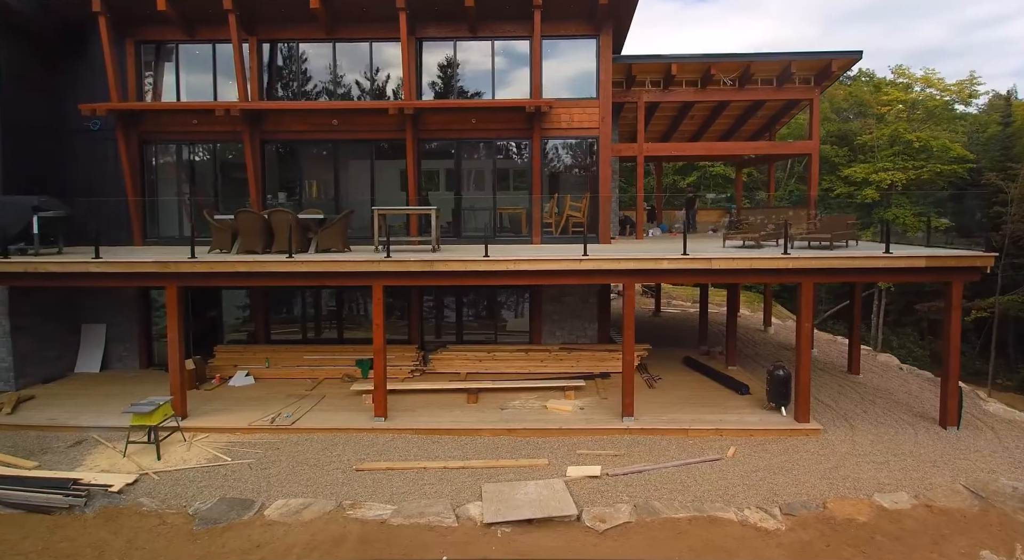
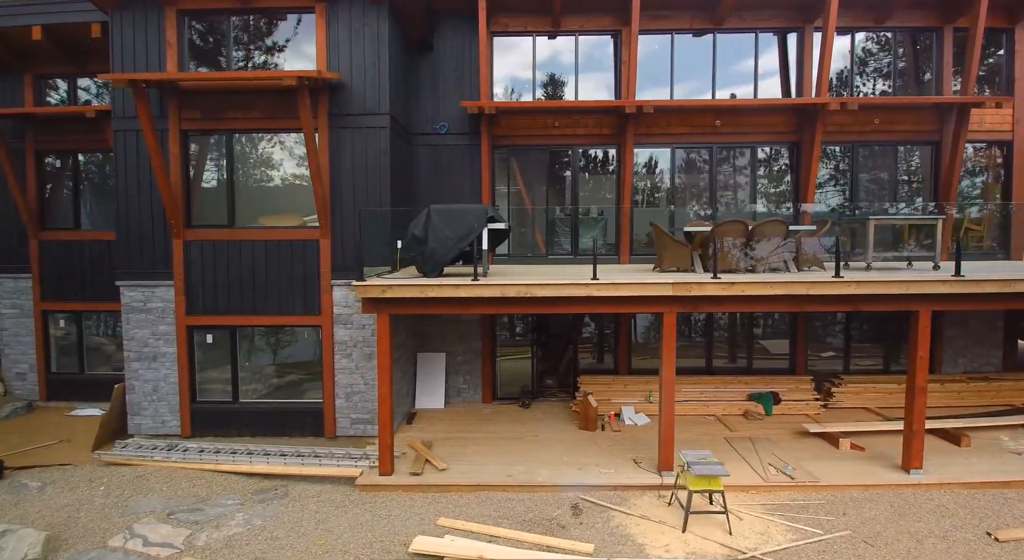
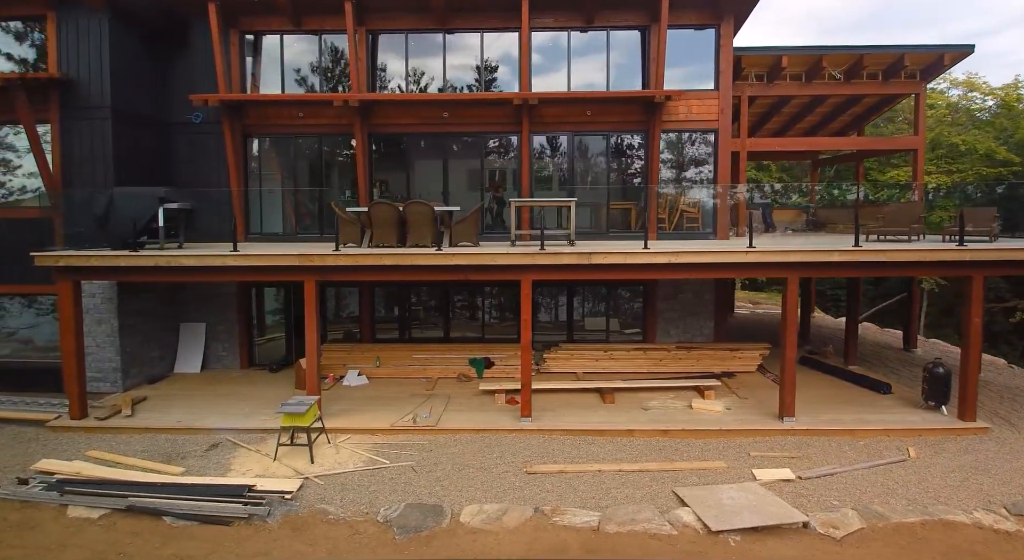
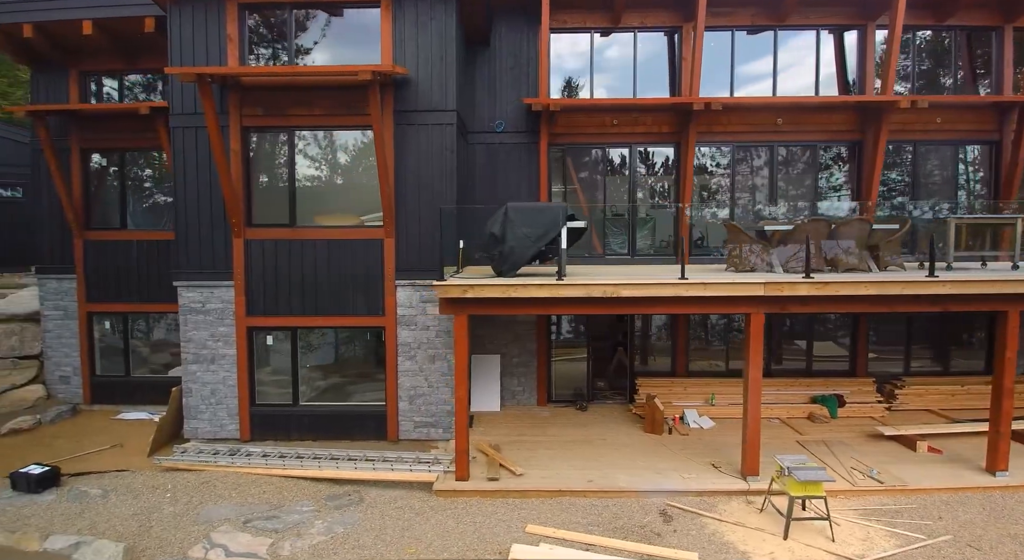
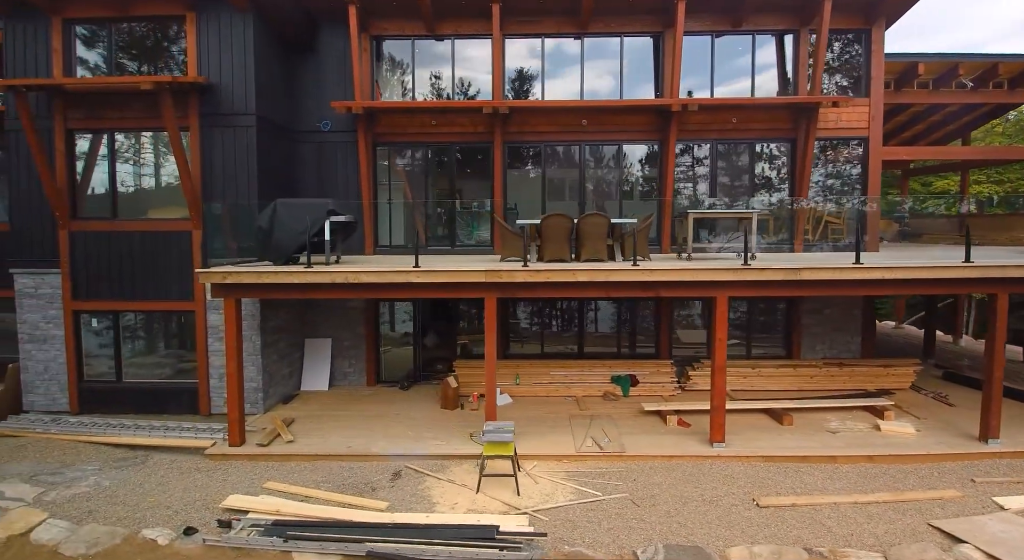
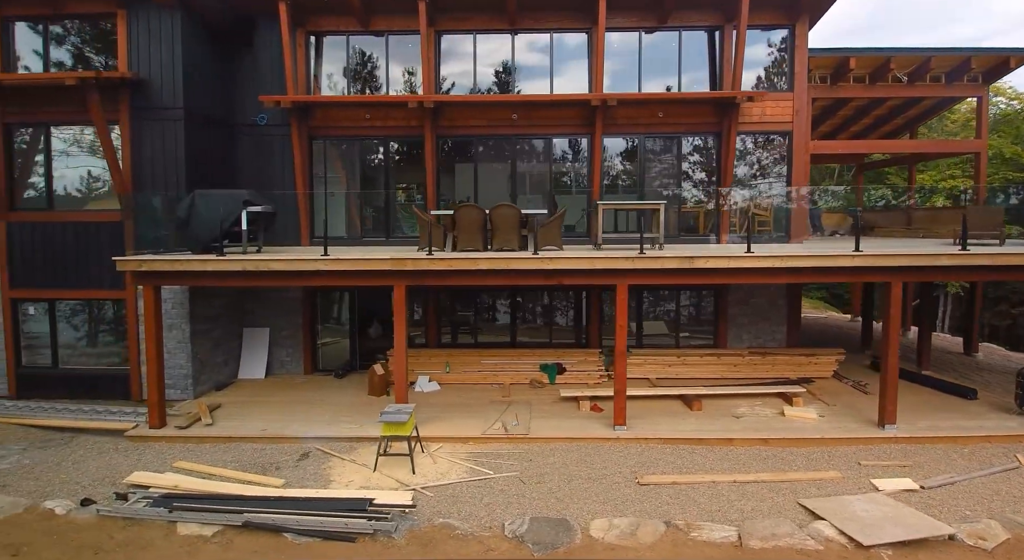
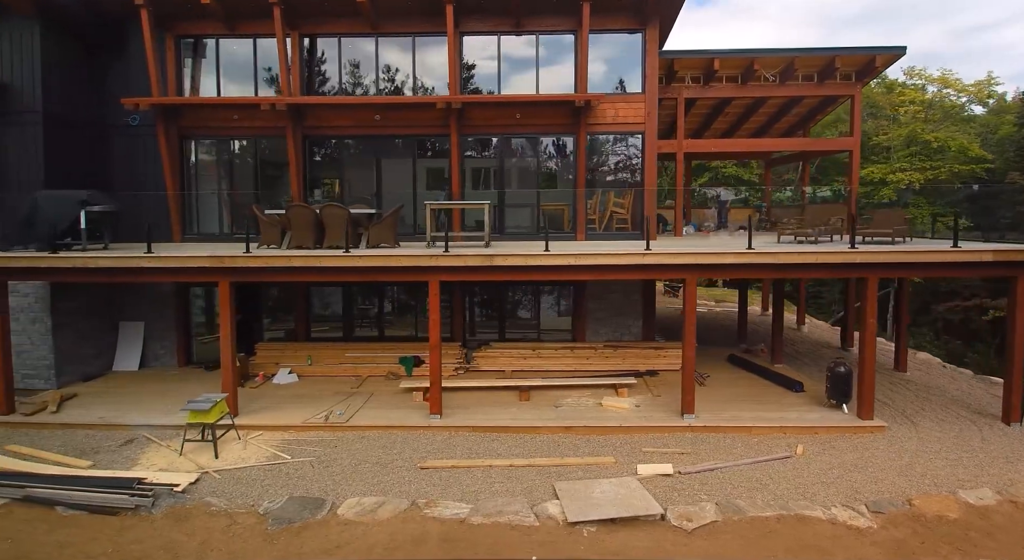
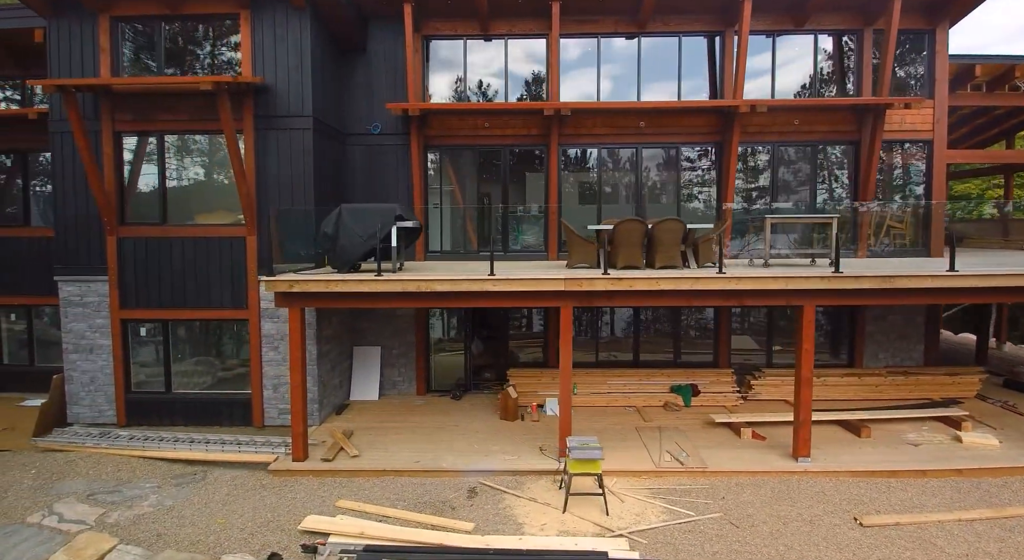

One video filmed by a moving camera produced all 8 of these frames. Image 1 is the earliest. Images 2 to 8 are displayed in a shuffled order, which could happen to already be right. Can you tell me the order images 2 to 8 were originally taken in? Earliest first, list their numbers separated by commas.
7, 3, 6, 5, 8, 2, 4
